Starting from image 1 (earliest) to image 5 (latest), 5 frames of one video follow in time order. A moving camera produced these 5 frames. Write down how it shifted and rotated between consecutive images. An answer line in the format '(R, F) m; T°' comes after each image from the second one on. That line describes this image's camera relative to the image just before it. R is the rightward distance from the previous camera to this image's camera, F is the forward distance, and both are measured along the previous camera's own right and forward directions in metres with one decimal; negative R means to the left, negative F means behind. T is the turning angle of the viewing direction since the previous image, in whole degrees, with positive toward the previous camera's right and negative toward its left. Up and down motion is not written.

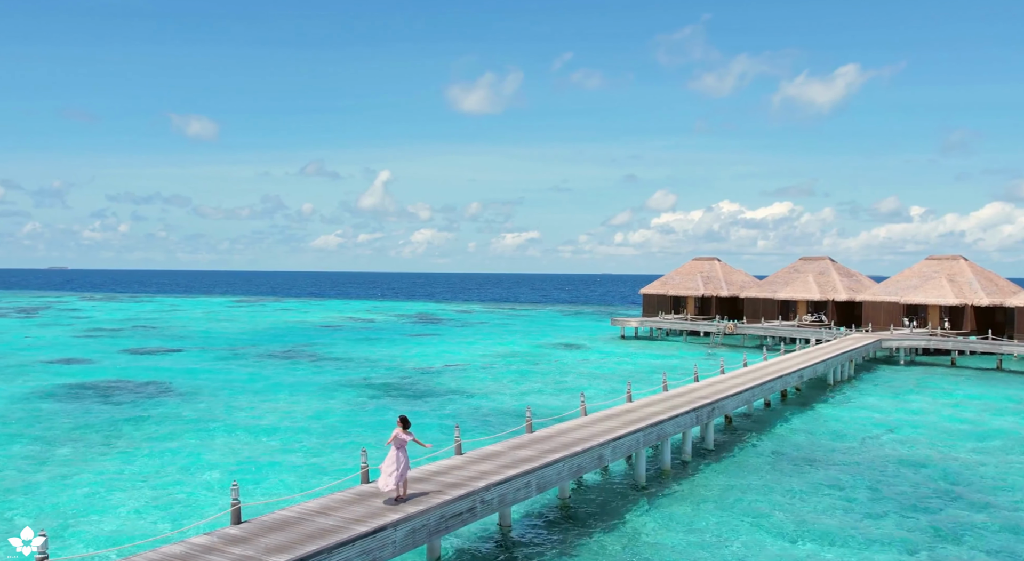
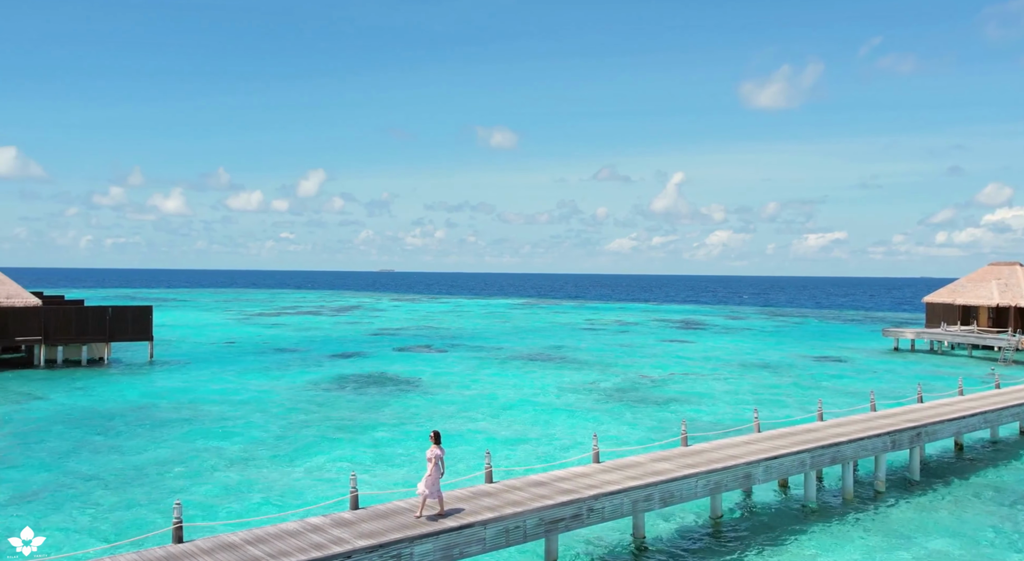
(+5.4, -0.2) m; -20°
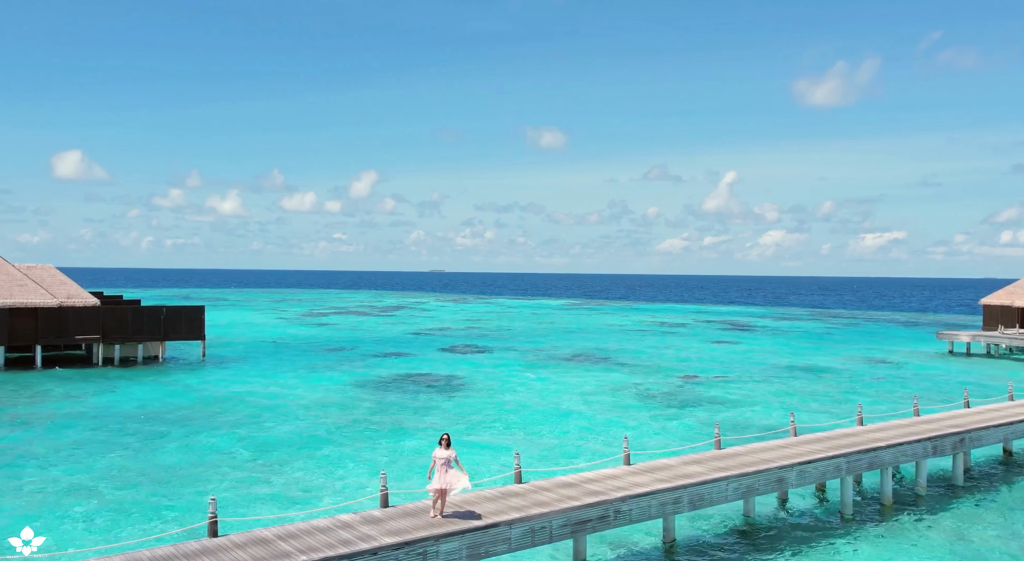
(+0.7, -0.3) m; -3°
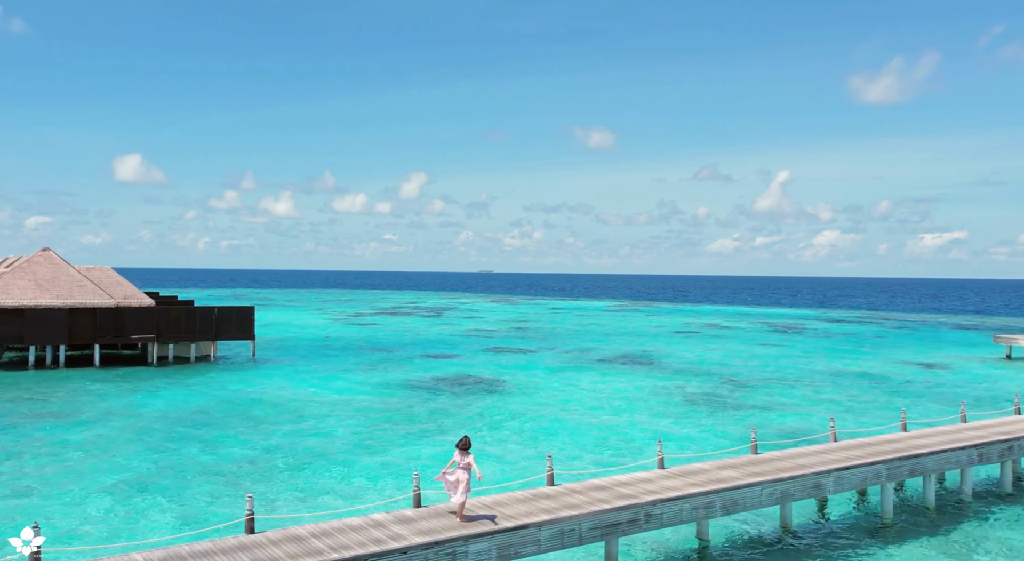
(+0.5, -0.2) m; -3°
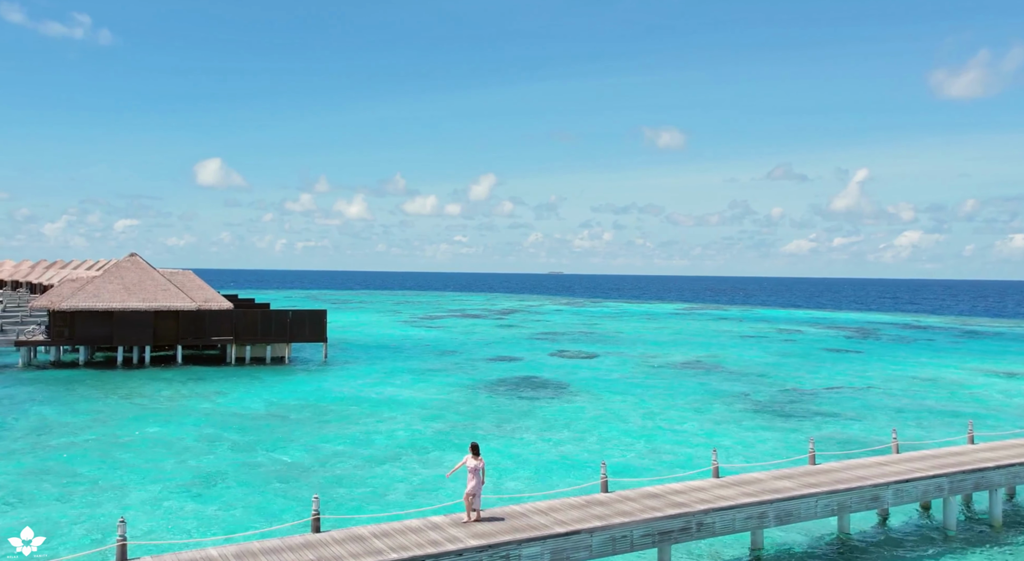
(+0.5, -0.7) m; -5°
